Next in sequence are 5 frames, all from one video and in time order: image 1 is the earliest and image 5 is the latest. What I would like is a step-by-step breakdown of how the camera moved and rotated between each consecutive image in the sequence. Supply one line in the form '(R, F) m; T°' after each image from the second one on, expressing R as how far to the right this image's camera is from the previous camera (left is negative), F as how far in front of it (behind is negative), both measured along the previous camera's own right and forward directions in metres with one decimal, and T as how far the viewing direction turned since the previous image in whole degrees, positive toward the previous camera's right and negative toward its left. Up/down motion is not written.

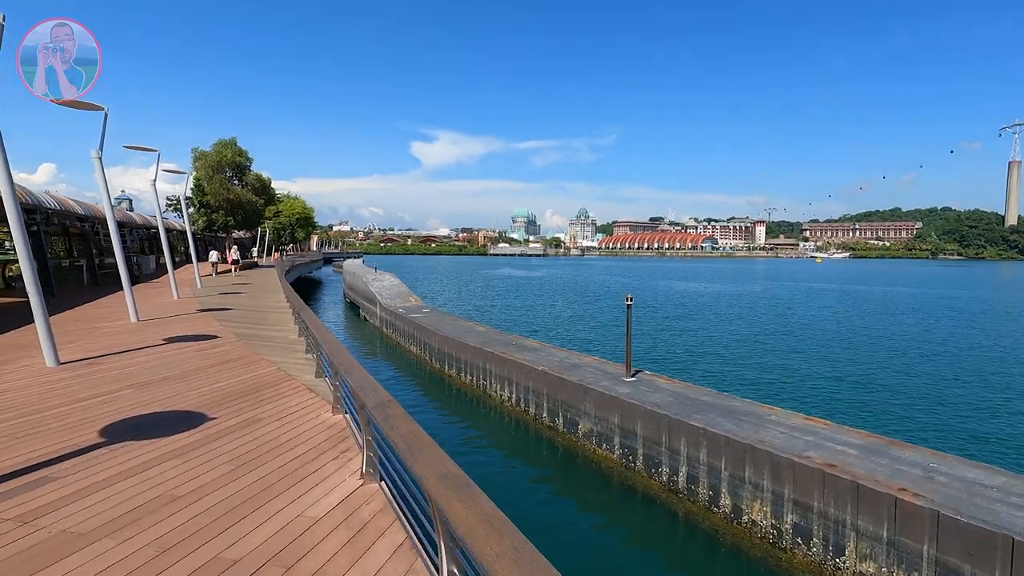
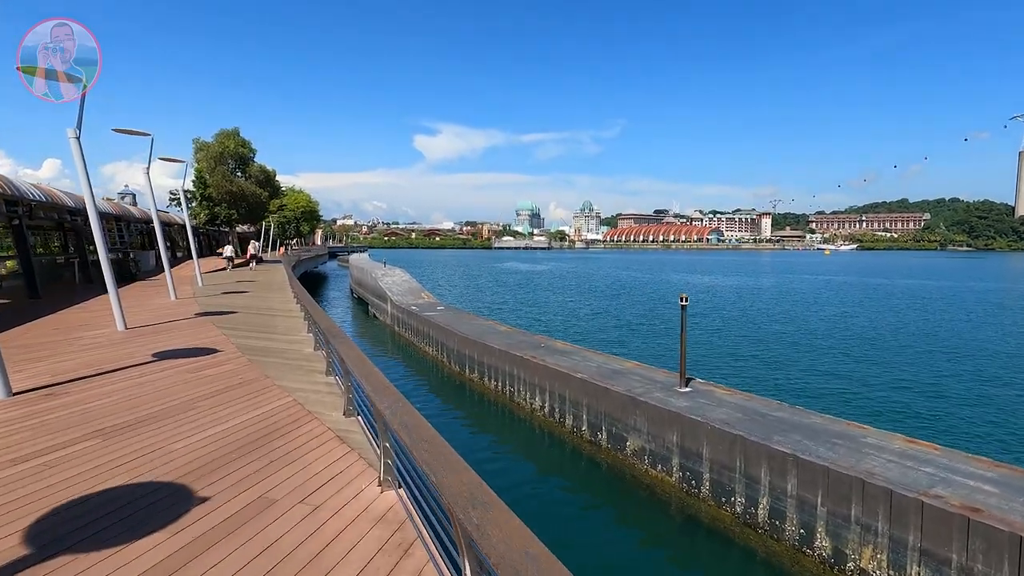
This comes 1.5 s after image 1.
(-0.6, +1.3) m; 0°
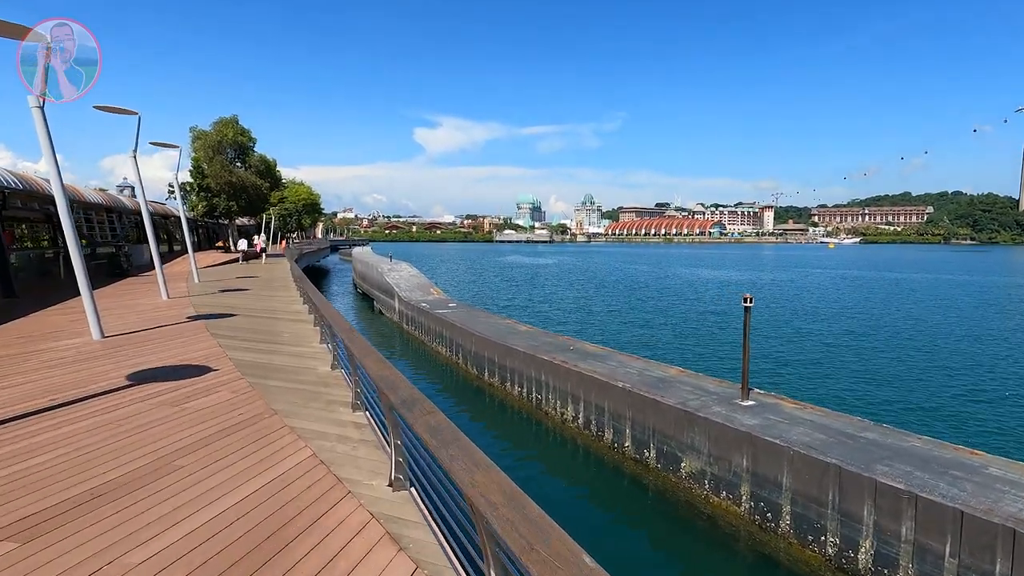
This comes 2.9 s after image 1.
(-0.6, +1.2) m; 0°
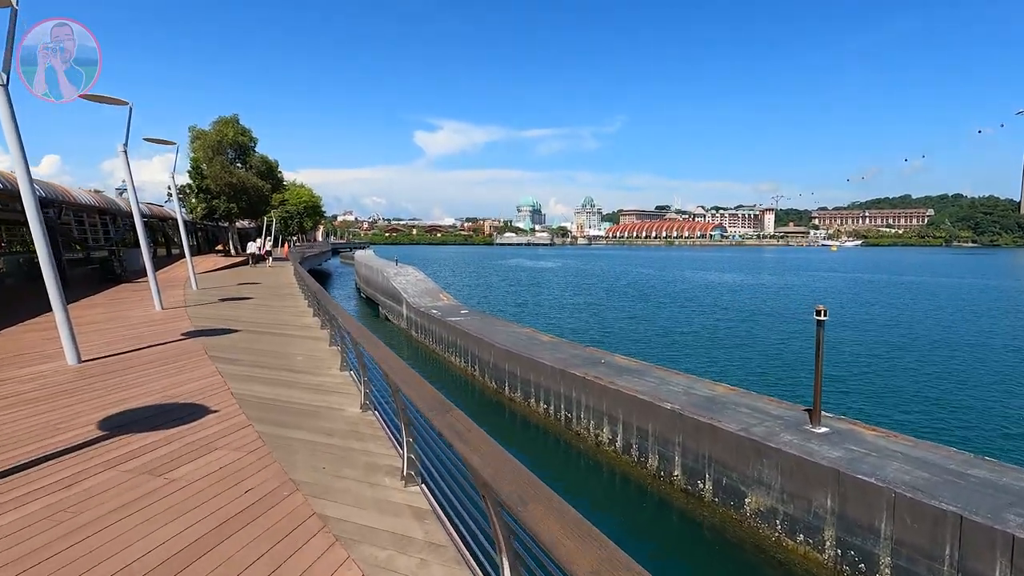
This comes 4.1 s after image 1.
(-0.6, +1.0) m; 0°
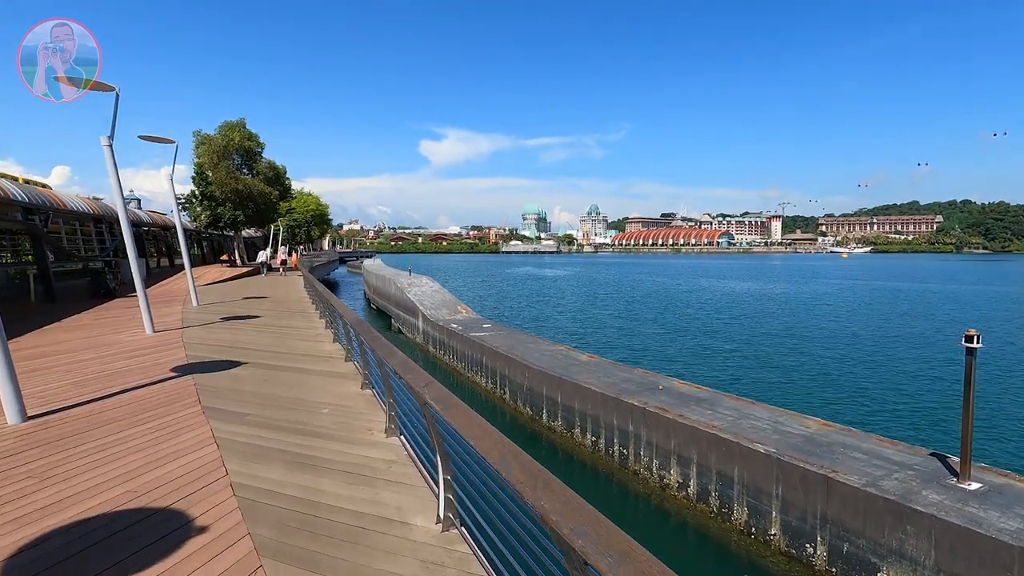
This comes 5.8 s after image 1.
(-0.7, +1.5) m; -1°
